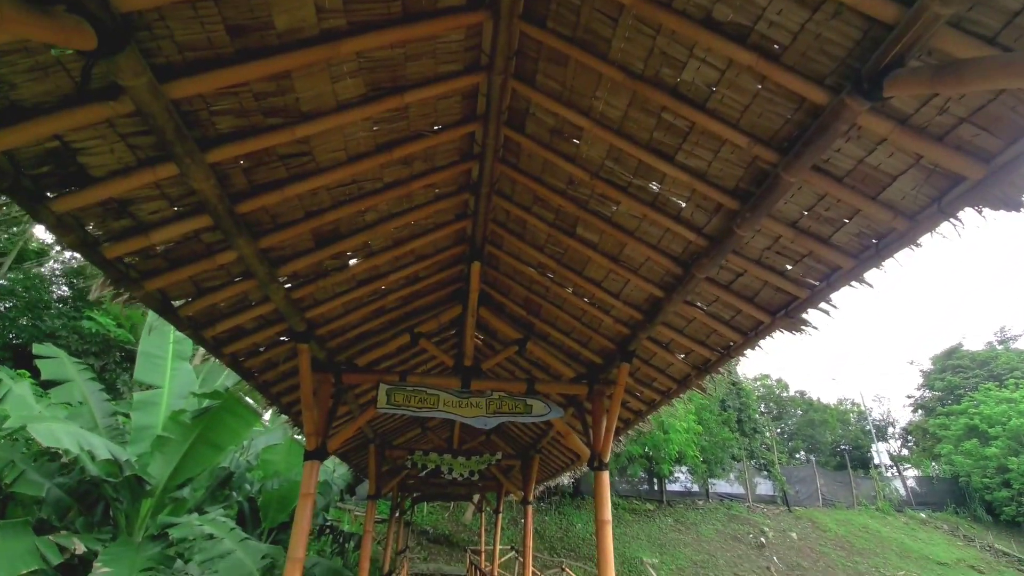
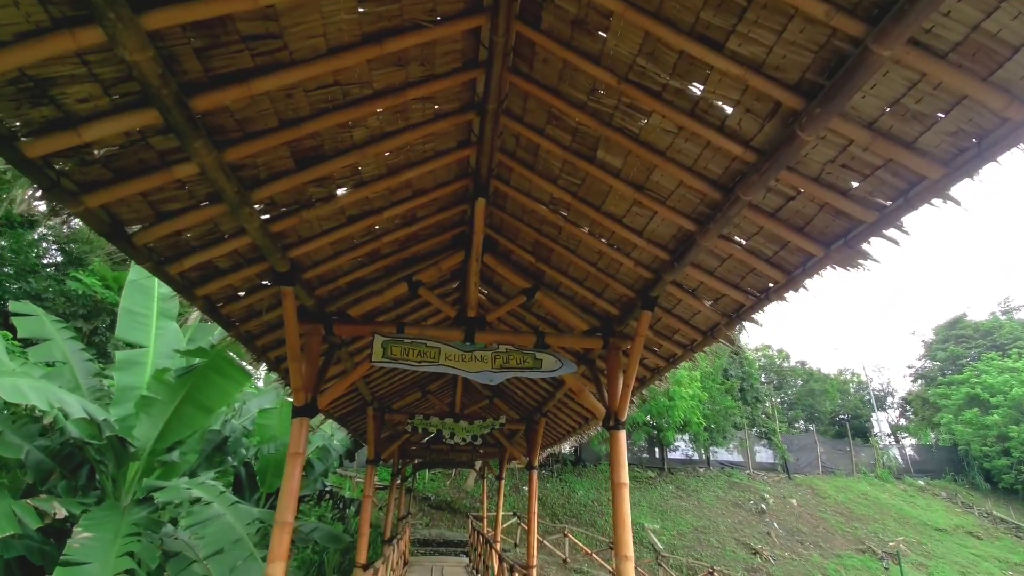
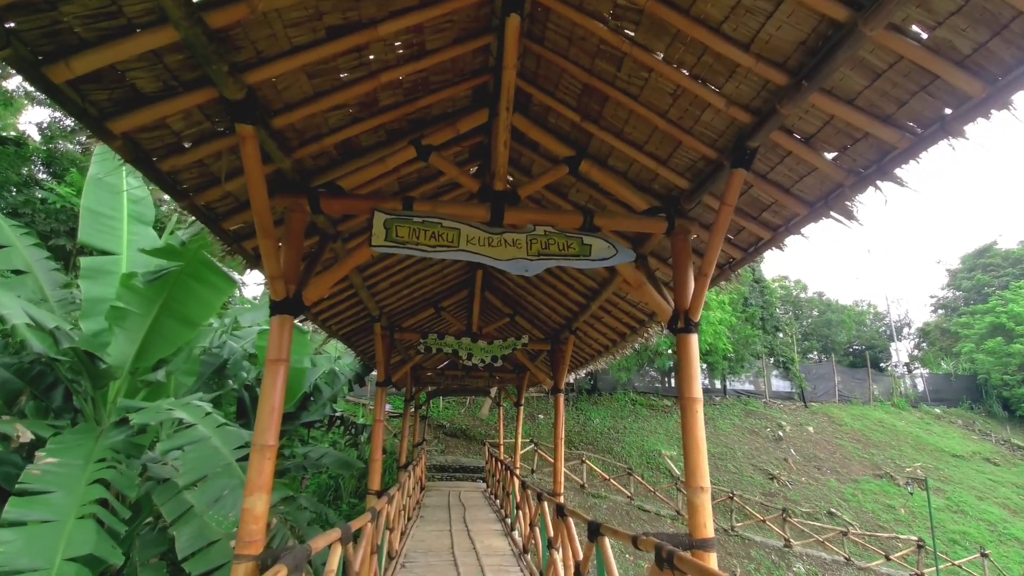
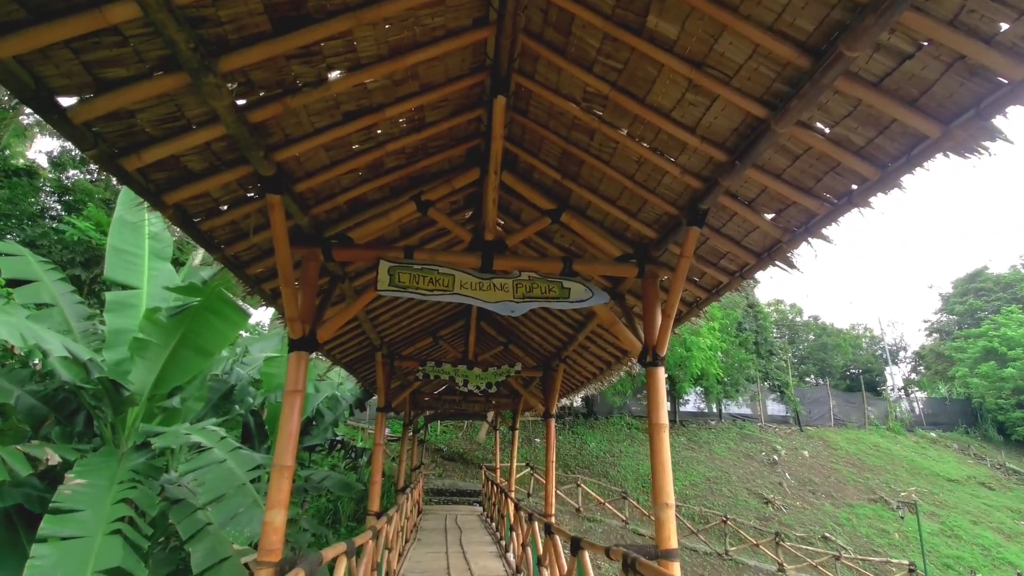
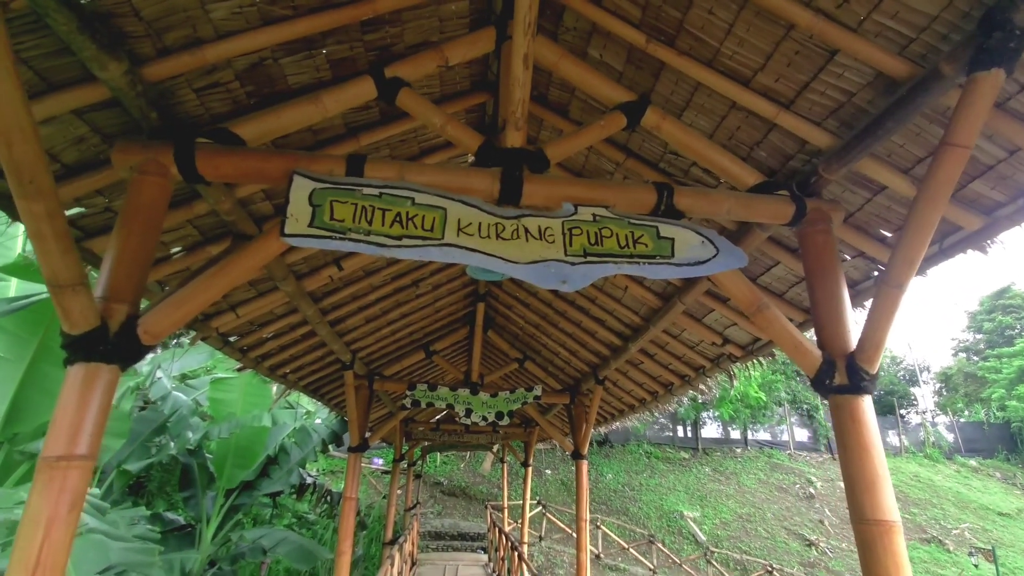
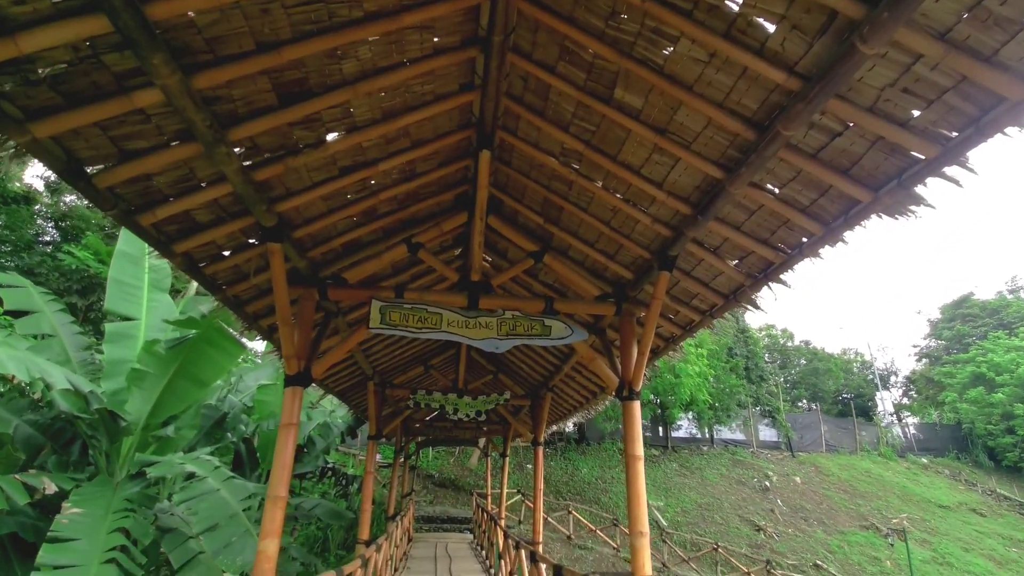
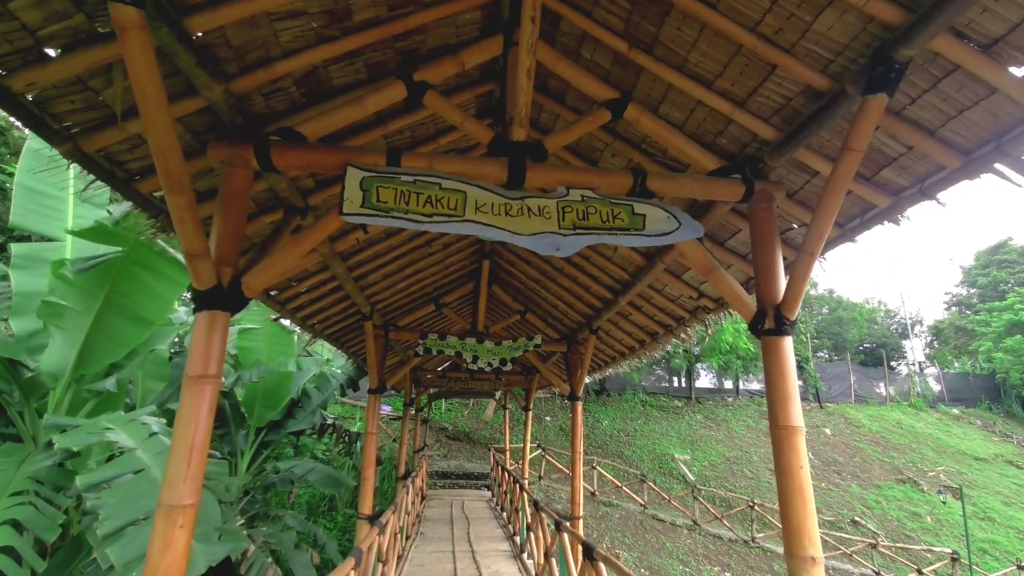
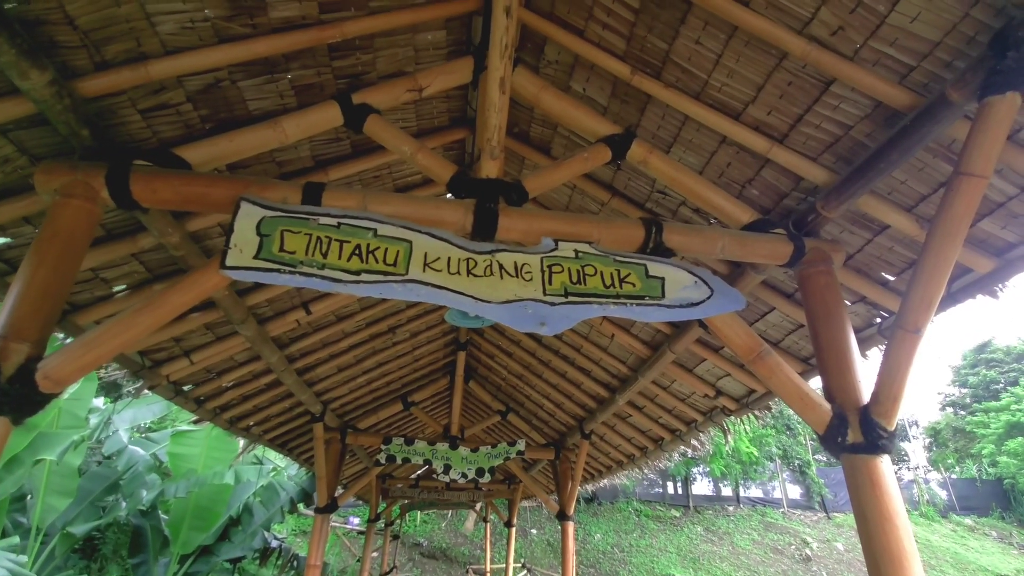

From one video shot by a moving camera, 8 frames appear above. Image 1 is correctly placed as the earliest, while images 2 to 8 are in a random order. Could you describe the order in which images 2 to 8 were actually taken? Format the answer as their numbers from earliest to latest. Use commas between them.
2, 6, 4, 3, 7, 5, 8
